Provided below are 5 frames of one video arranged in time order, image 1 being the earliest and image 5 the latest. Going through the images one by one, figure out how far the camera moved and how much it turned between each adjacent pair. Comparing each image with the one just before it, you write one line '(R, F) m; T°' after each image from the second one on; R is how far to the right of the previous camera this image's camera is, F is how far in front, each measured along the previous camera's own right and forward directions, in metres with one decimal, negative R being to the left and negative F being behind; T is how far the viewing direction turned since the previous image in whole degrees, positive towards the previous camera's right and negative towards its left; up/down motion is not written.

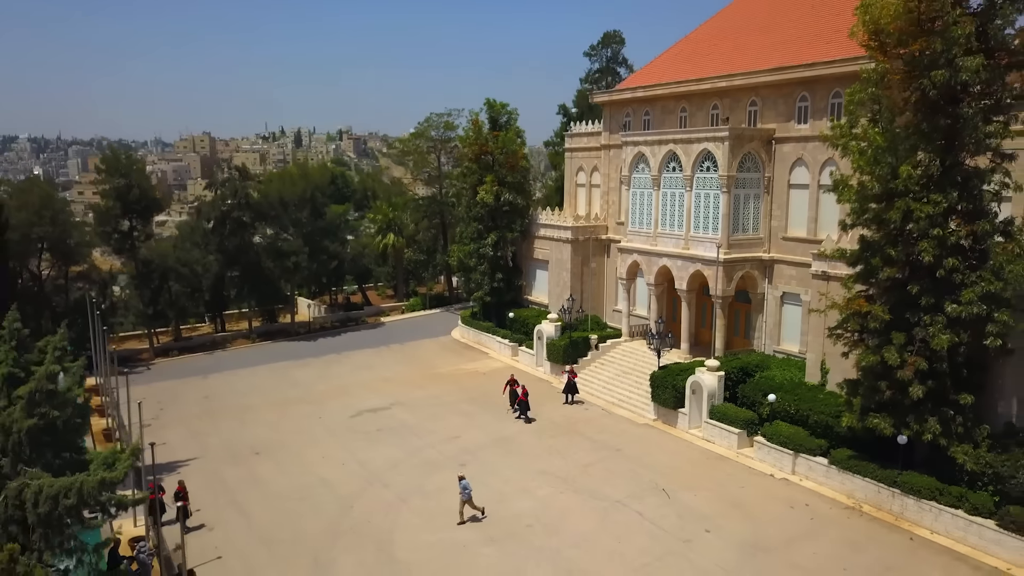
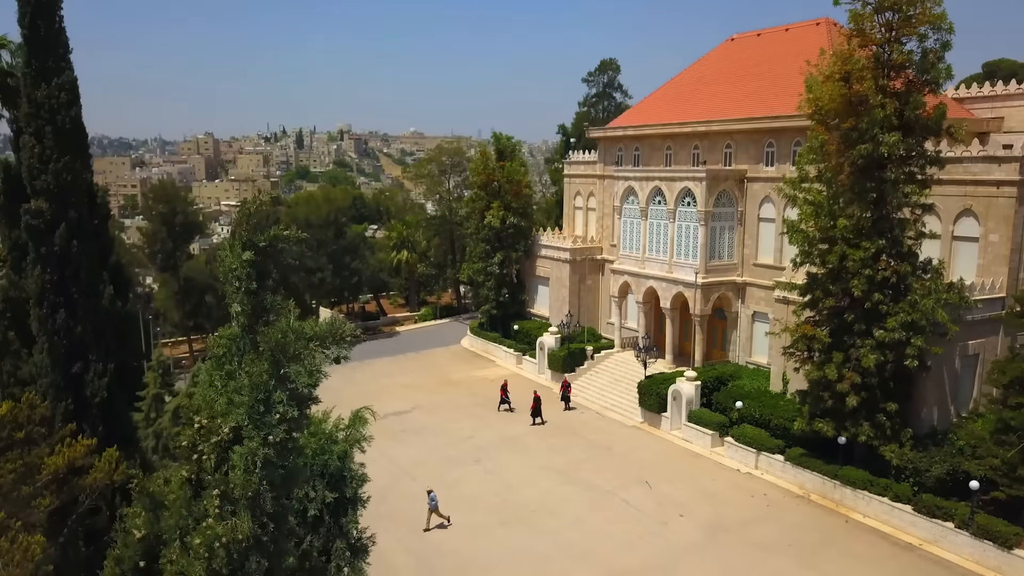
(-0.1, -2.1) m; 0°
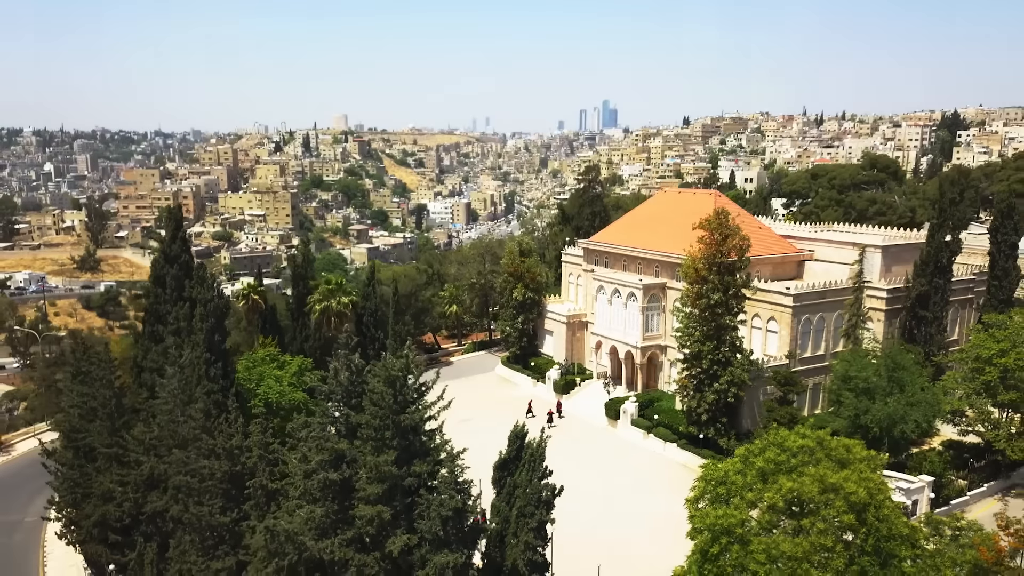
(-0.9, -12.0) m; 0°
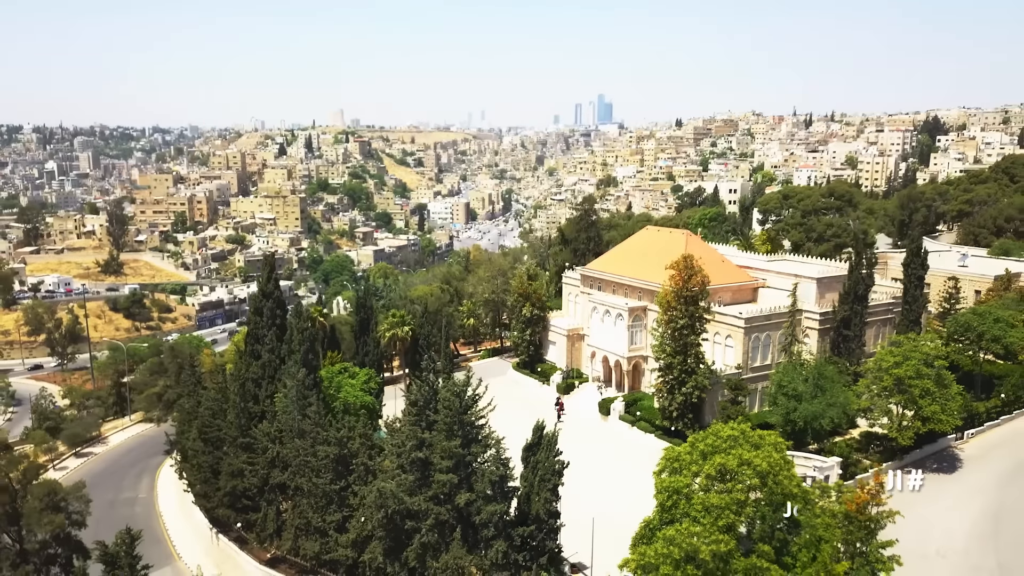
(-0.6, -6.8) m; 0°
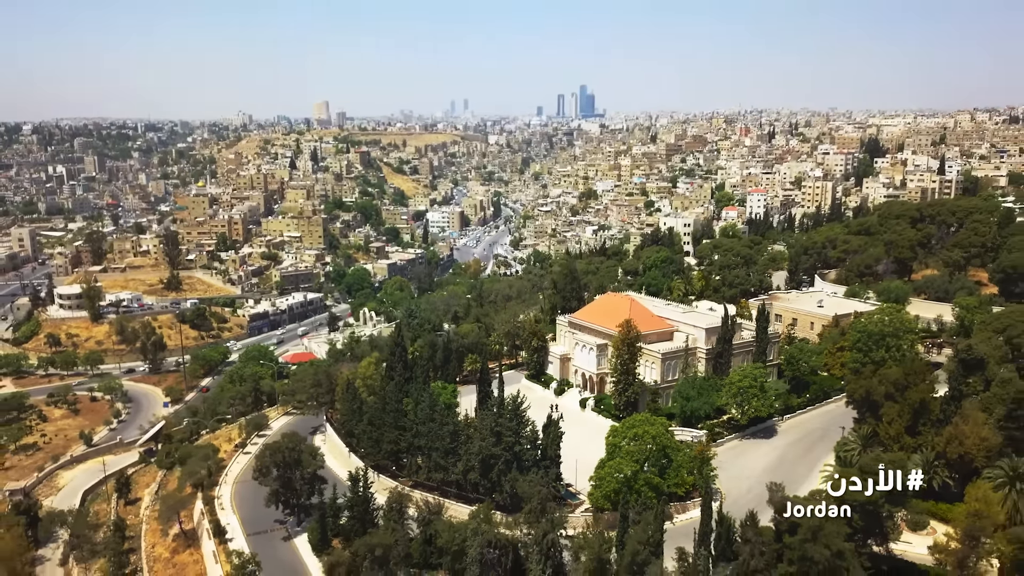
(-2.1, -23.2) m; +1°
